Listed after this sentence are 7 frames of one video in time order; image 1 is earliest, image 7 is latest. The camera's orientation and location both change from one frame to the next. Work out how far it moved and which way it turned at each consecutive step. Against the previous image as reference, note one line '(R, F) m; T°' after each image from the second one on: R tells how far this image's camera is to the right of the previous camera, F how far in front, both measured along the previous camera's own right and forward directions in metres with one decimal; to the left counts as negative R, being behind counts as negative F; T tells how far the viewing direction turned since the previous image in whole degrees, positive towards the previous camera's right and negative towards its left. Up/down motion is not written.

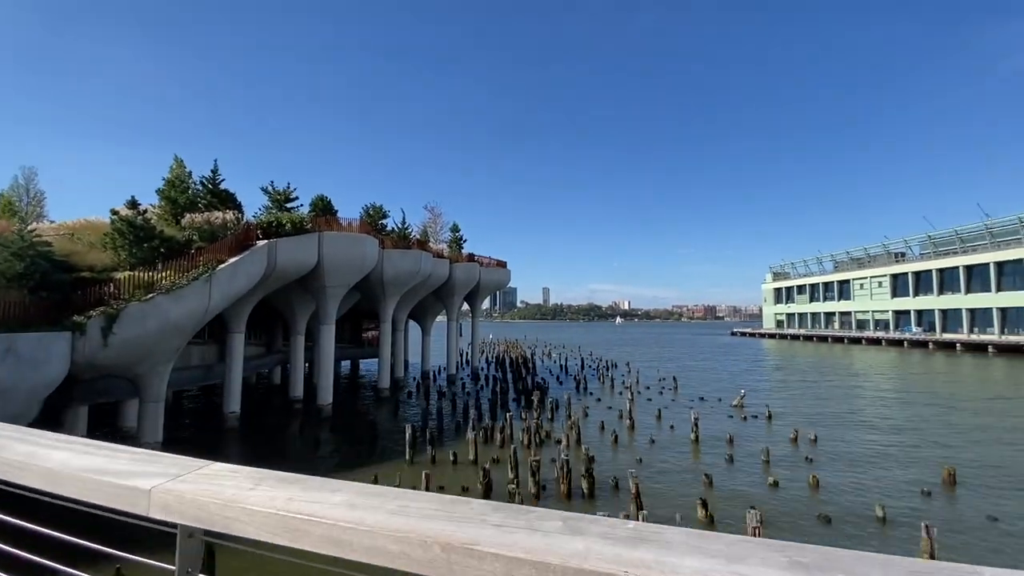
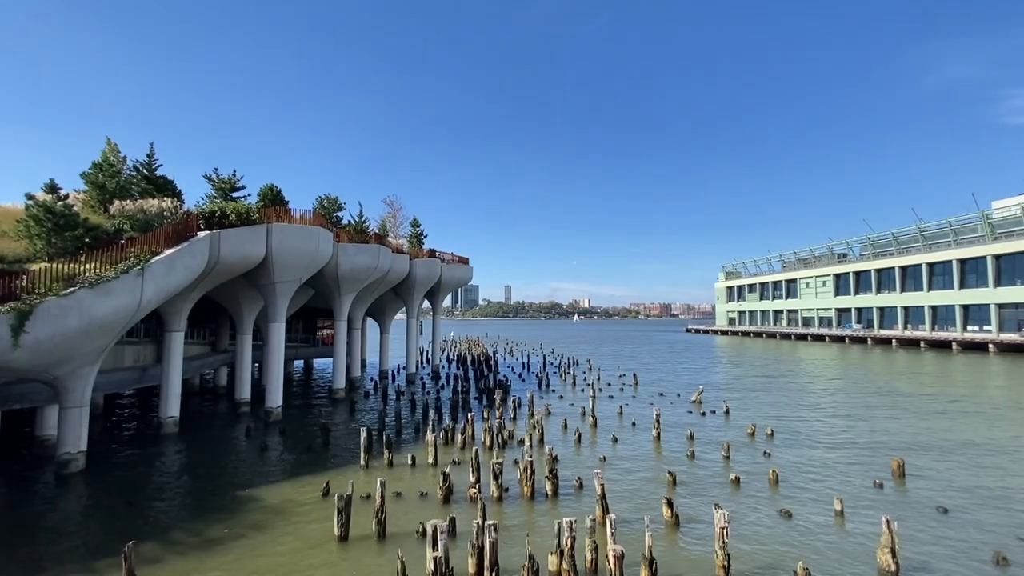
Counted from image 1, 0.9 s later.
(0.0, +0.7) m; +5°
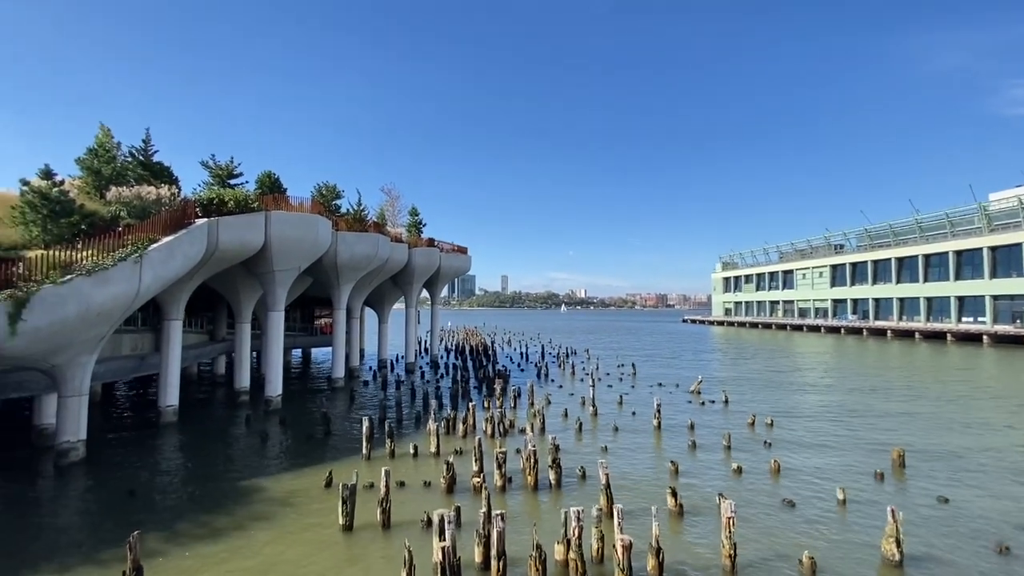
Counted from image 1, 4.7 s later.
(-0.3, +0.1) m; 0°
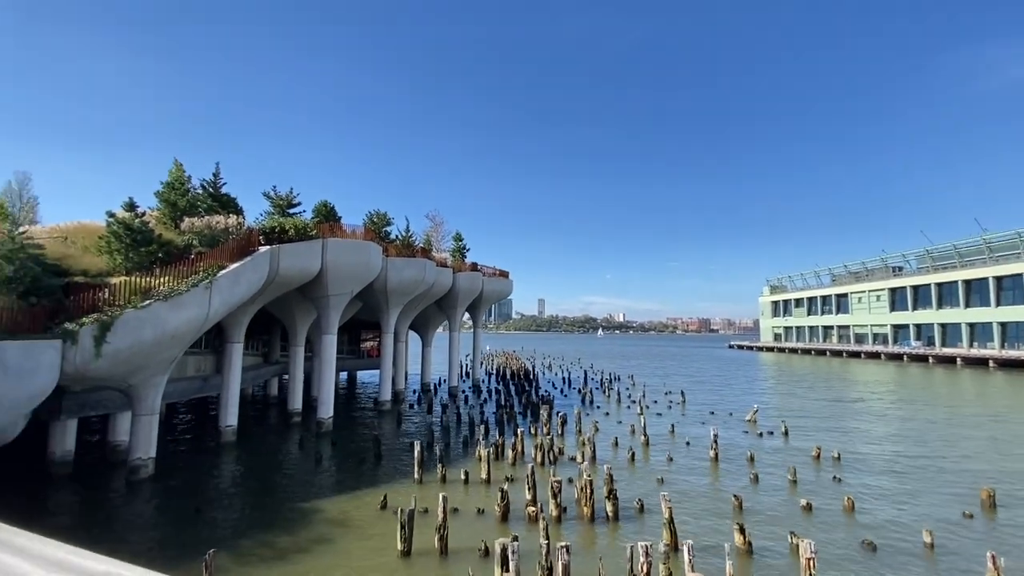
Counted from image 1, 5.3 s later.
(-0.6, 0.0) m; -4°
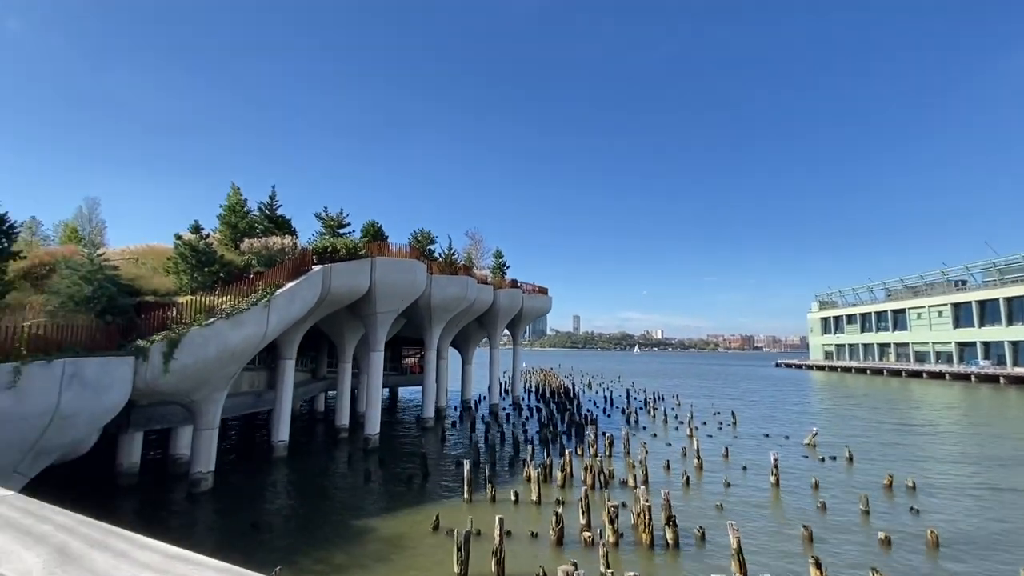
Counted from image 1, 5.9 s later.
(-0.6, +0.1) m; -4°
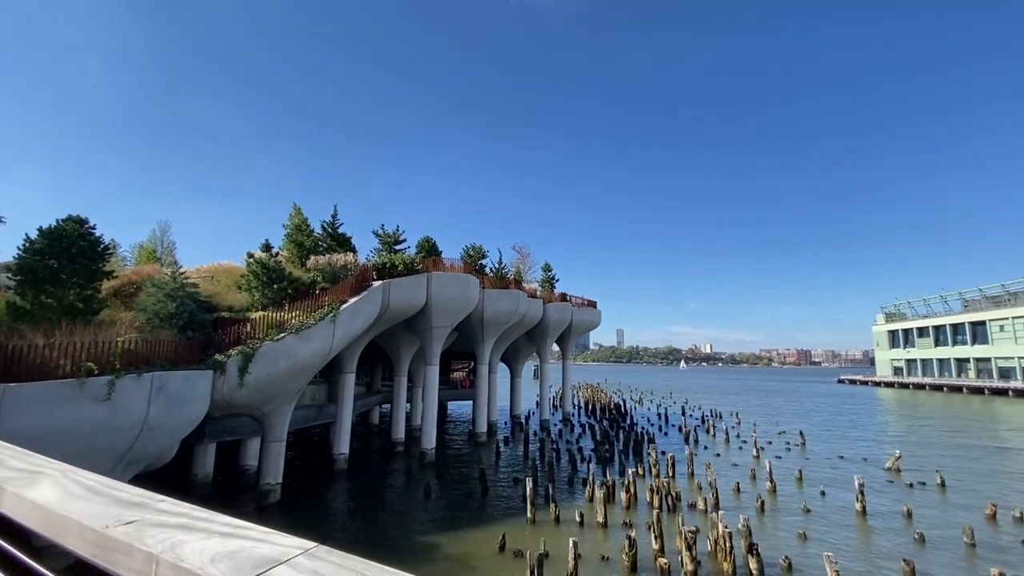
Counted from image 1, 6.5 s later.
(-0.8, +0.2) m; -5°
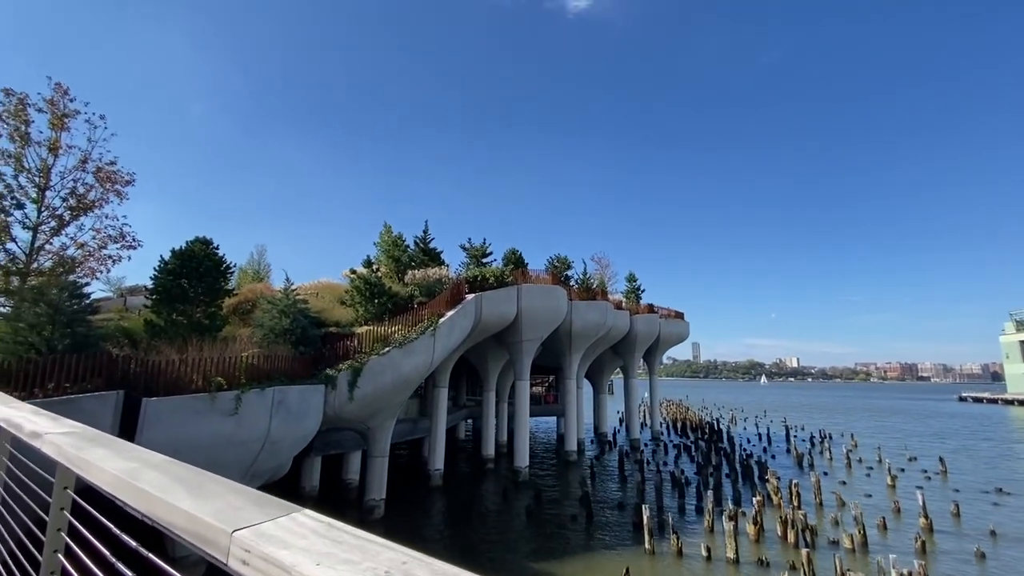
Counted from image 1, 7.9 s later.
(-1.6, +0.9) m; -8°
